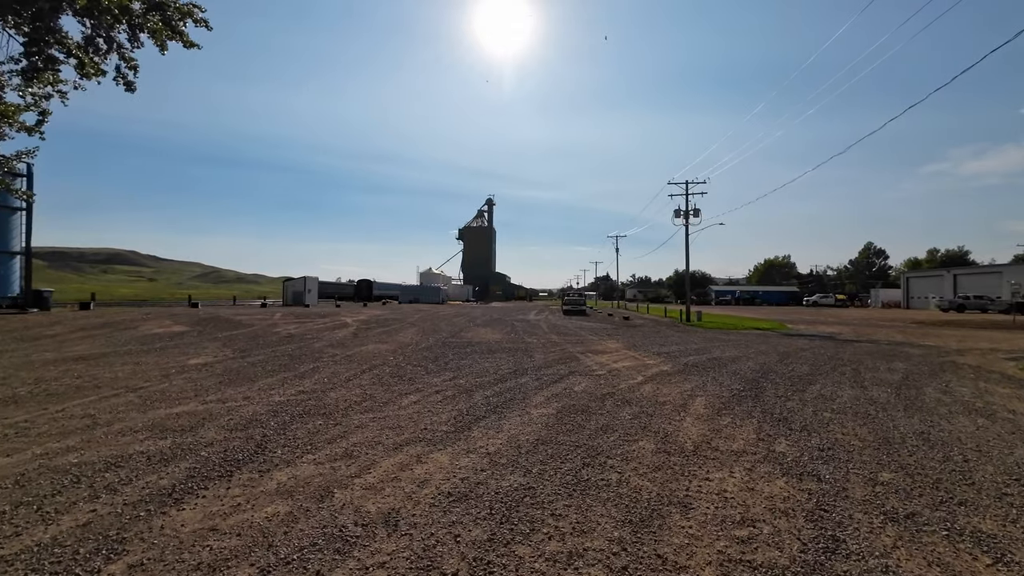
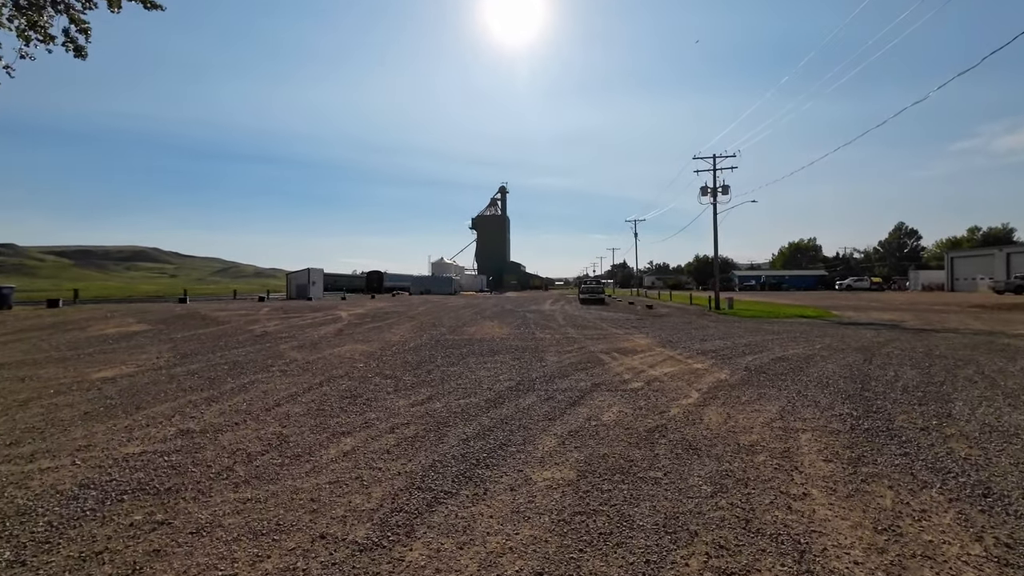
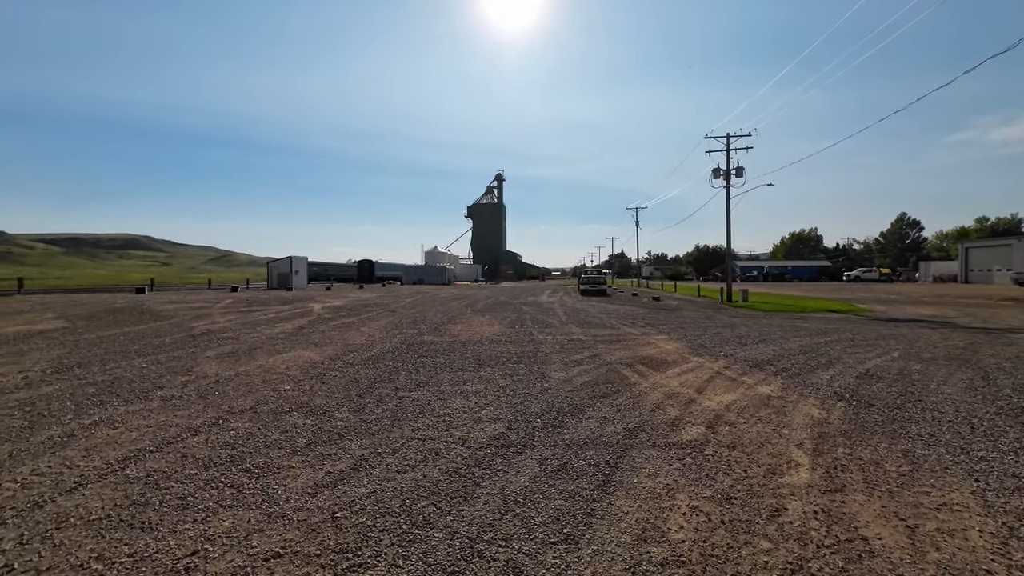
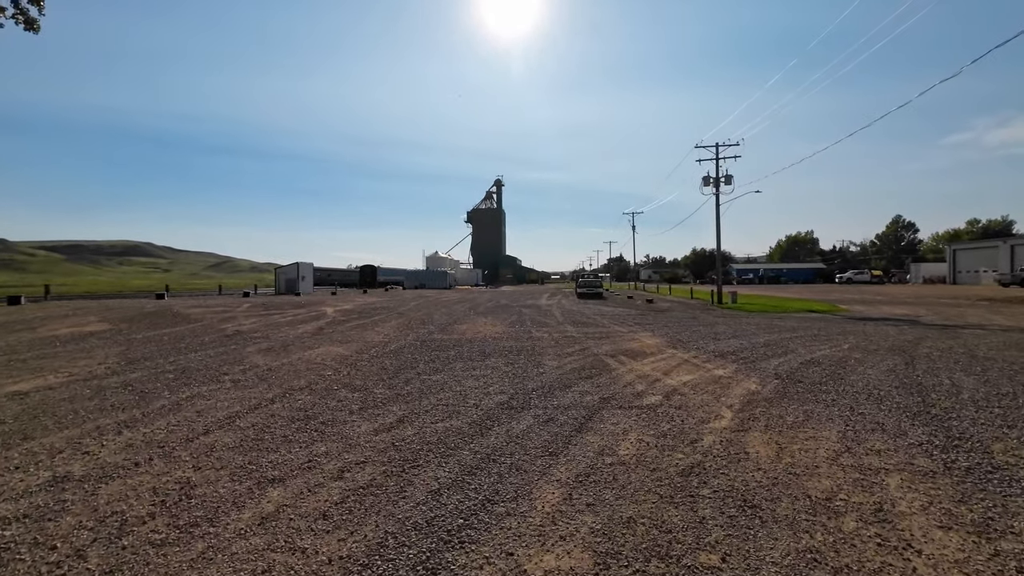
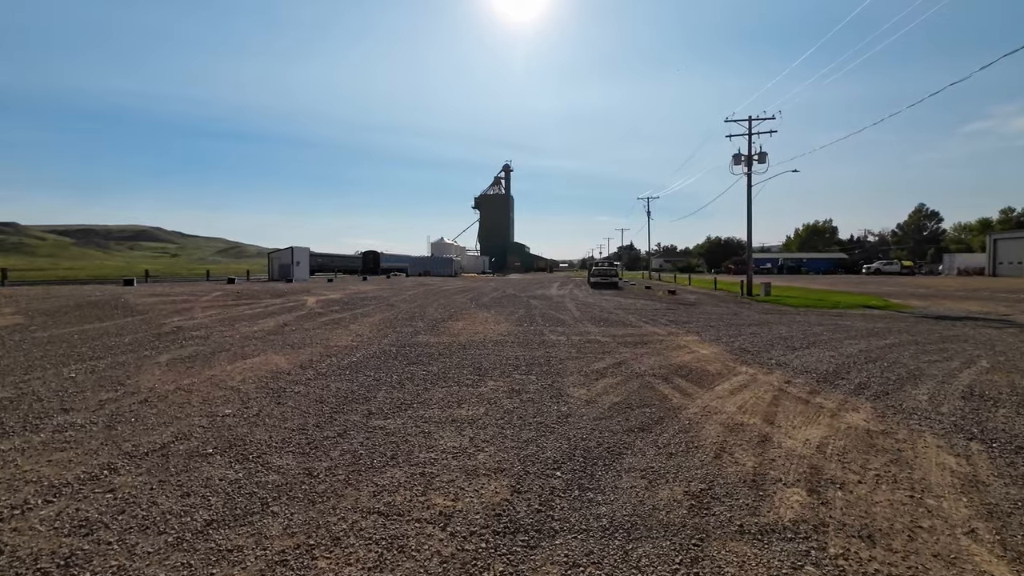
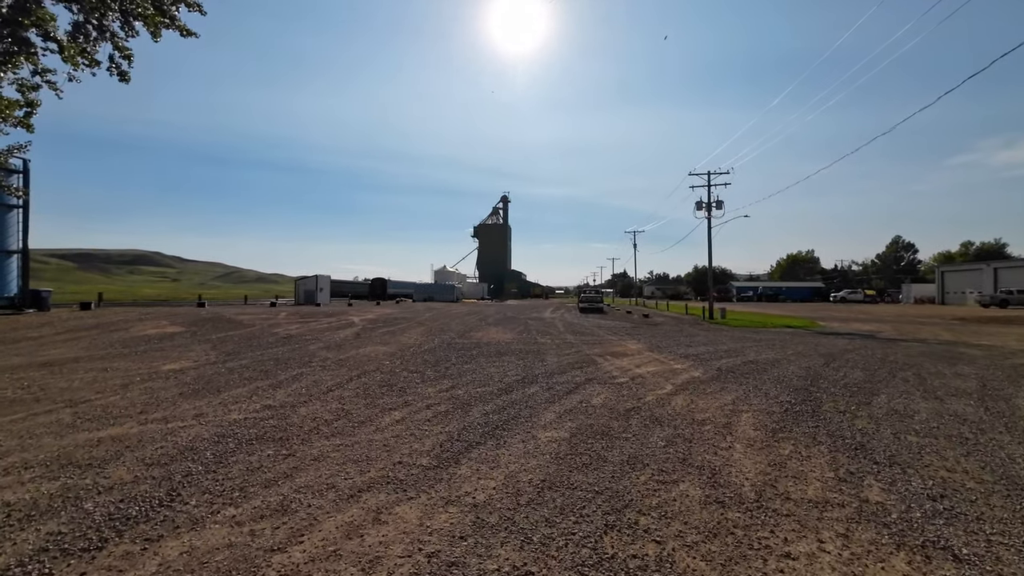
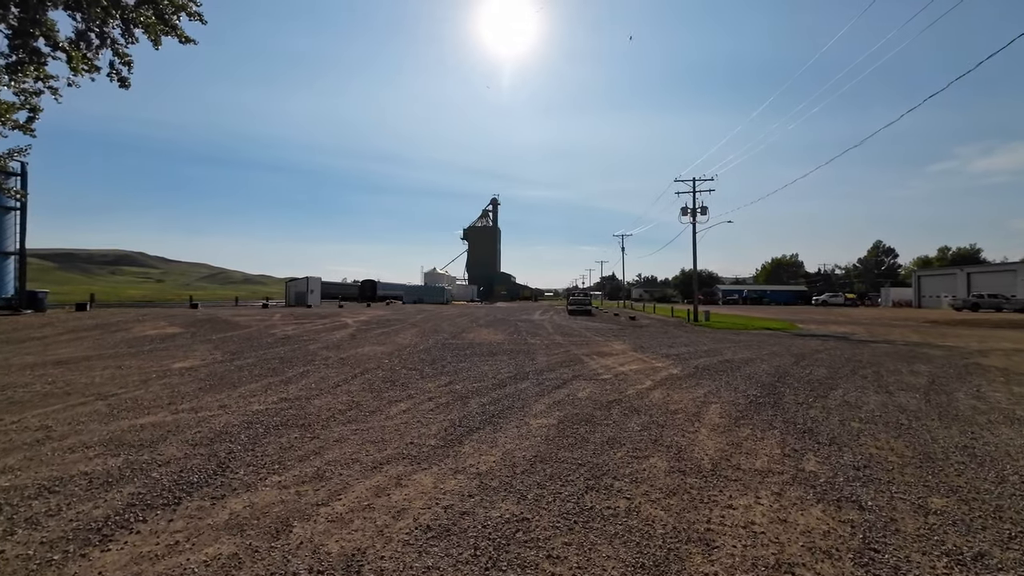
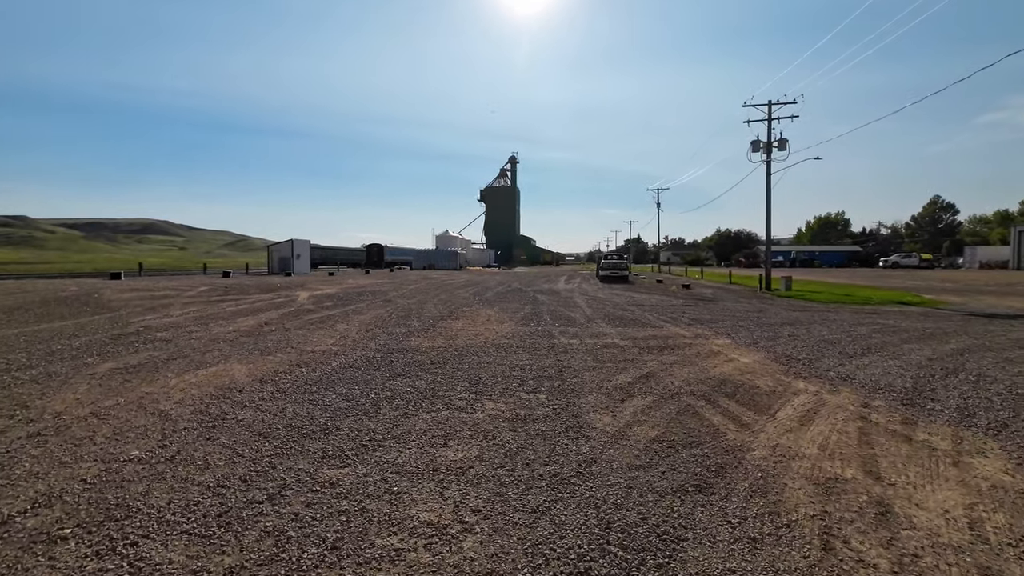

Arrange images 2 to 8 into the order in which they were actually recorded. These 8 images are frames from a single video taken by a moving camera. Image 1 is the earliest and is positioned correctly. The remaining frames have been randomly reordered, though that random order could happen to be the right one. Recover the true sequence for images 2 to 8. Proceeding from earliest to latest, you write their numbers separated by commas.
7, 6, 2, 4, 3, 5, 8
